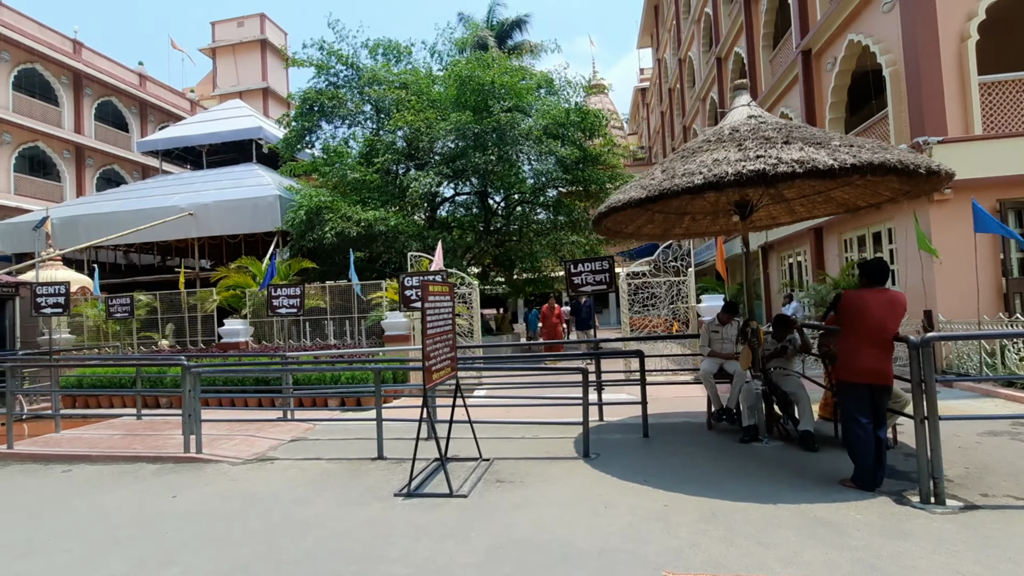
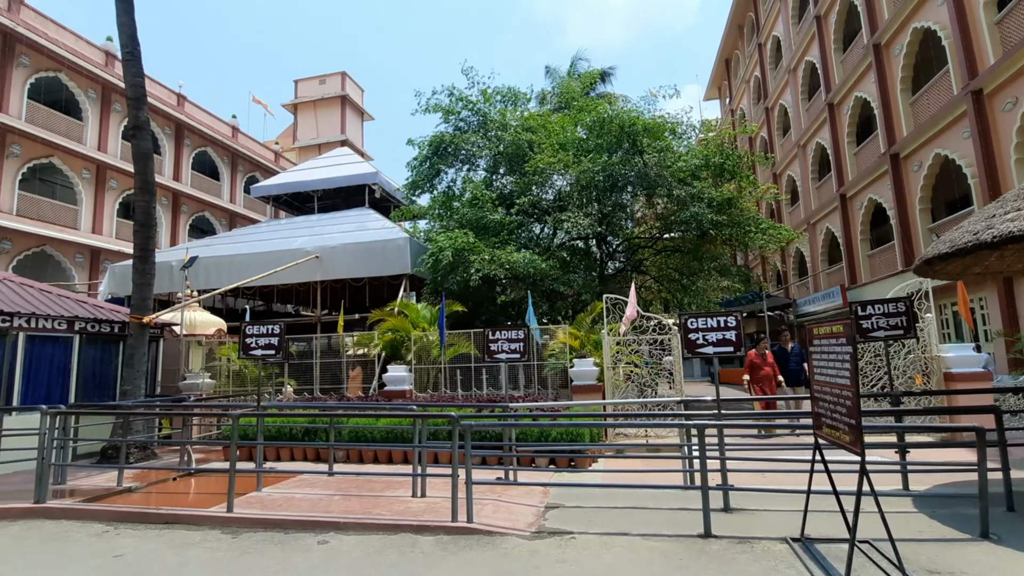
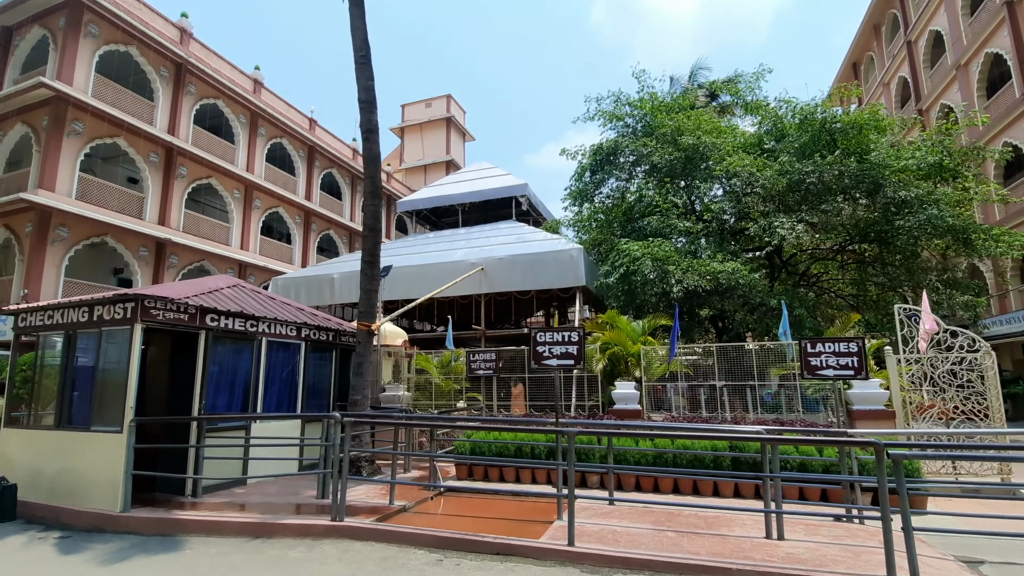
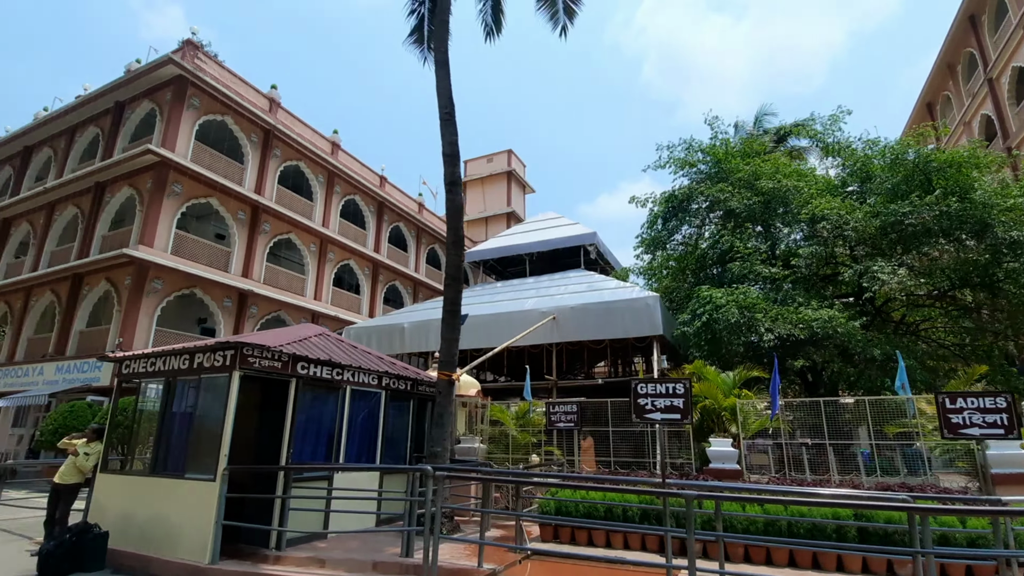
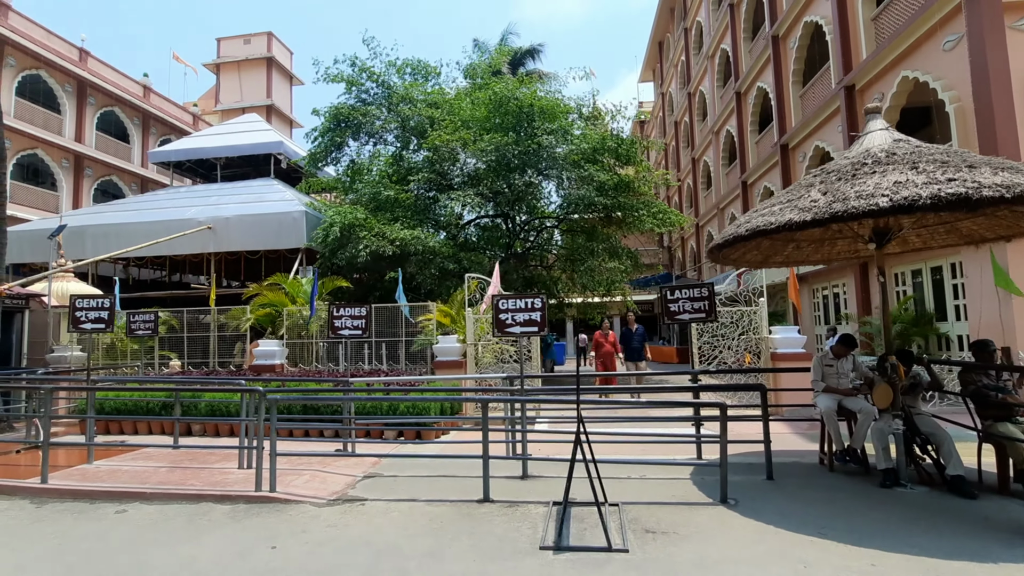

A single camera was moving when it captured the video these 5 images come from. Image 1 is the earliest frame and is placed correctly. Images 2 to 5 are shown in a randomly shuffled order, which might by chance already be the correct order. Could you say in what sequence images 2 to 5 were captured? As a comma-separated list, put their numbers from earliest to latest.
5, 2, 3, 4
